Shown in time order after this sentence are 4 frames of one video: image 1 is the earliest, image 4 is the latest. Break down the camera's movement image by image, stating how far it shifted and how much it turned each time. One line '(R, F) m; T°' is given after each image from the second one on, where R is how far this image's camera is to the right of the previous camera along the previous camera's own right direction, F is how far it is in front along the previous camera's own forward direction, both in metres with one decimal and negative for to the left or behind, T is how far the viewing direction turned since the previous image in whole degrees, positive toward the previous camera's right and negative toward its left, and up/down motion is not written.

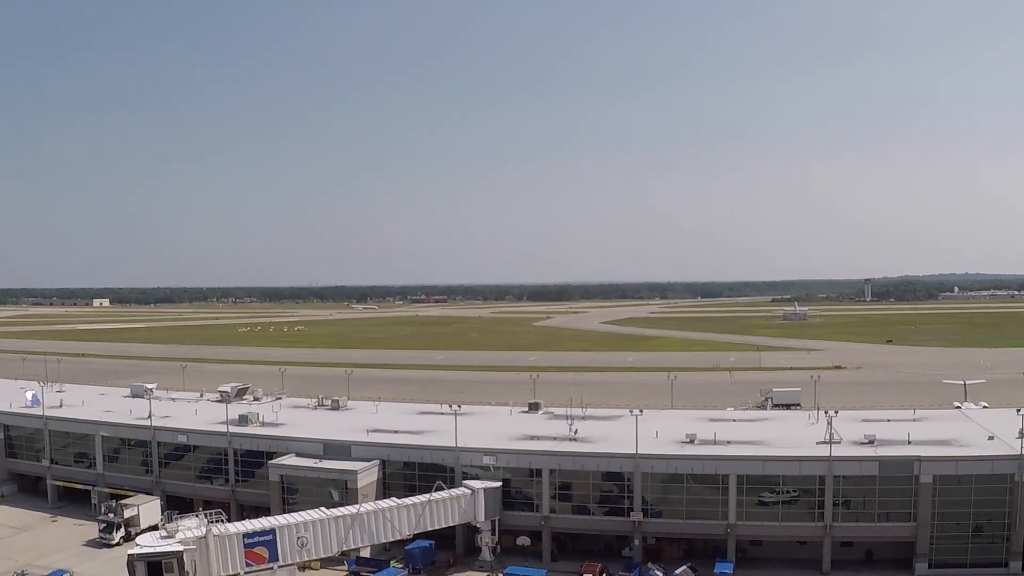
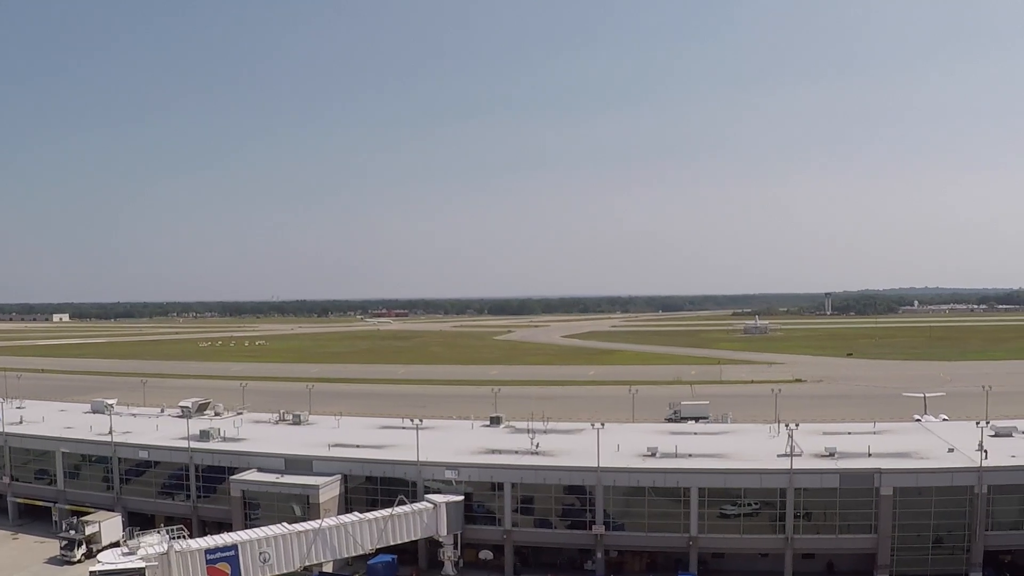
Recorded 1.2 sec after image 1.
(+1.3, 0.0) m; +1°
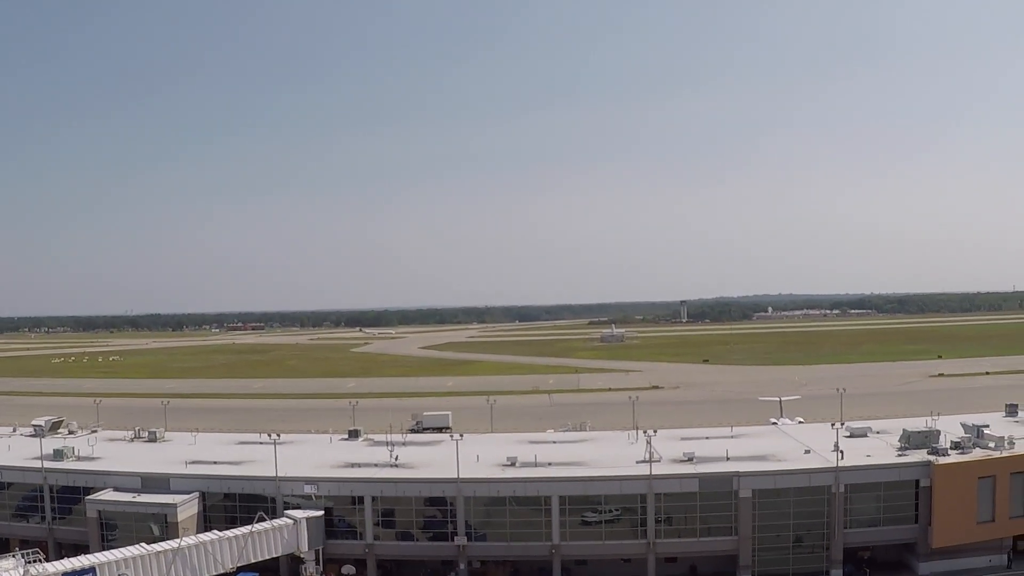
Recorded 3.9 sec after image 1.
(+4.6, +0.1) m; +3°
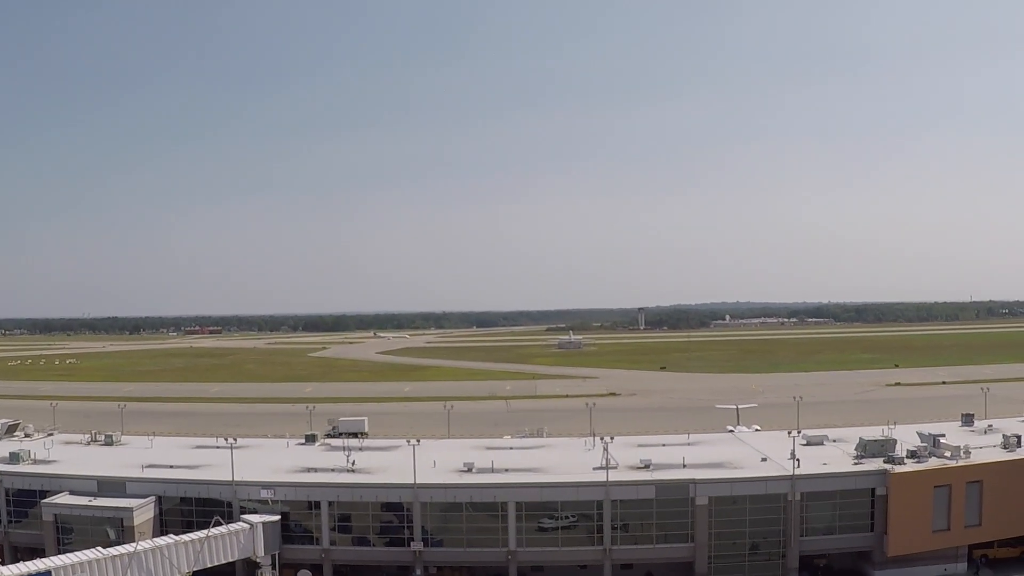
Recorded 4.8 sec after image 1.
(+1.4, -0.1) m; +1°
